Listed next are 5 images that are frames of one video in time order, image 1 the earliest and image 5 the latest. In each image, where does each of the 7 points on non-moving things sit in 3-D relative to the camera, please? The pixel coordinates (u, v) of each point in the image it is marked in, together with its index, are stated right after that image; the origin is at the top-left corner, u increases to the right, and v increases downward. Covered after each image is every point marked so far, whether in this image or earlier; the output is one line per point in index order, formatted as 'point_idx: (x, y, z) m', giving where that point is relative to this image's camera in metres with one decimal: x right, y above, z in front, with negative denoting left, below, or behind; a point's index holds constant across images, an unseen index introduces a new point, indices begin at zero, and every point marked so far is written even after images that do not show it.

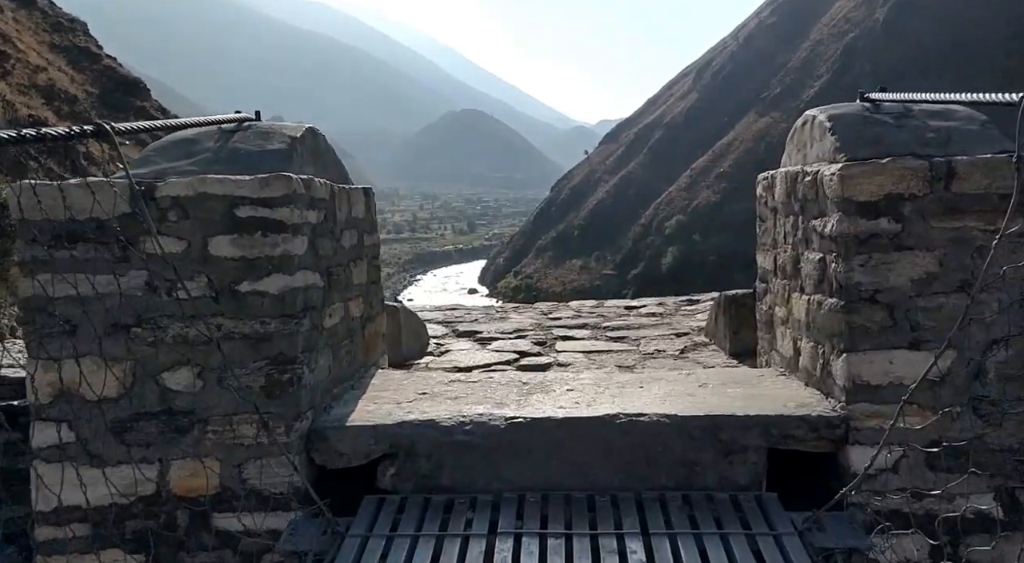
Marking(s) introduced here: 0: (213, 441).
0: (-0.9, -0.5, +2.6) m
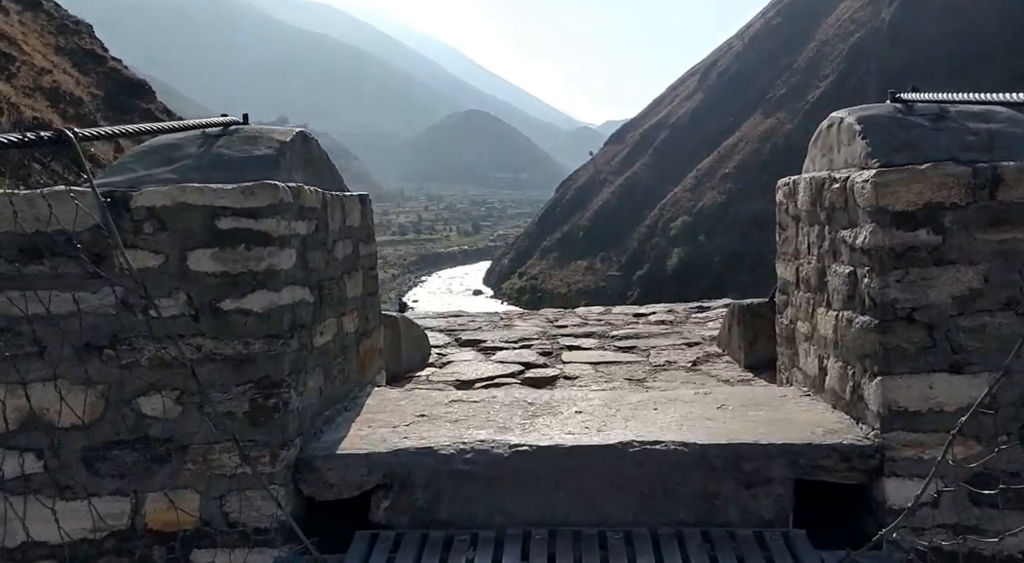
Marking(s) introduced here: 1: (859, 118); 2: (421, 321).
0: (-0.9, -0.5, +2.4) m
1: (+1.1, +0.5, +2.6) m
2: (-0.8, -0.3, +7.0) m
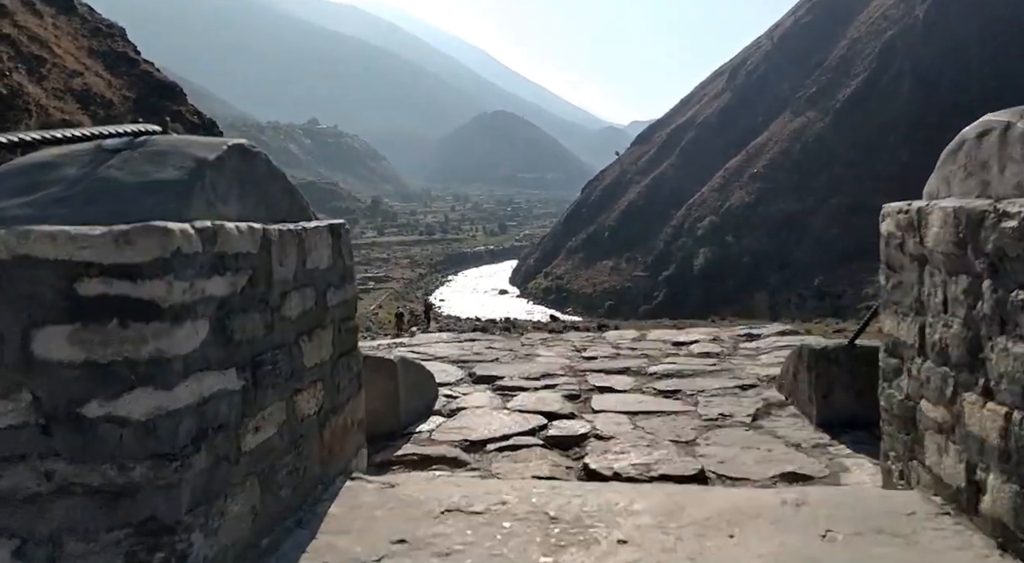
0: (-0.9, -0.7, +1.6) m
1: (+1.1, +0.3, +1.8) m
2: (-0.6, -0.5, +6.2) m
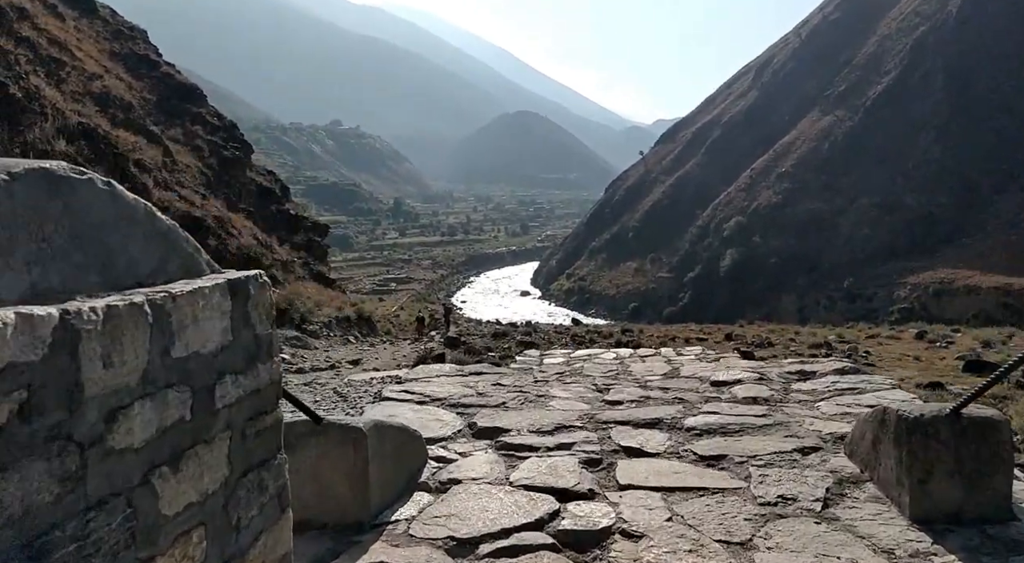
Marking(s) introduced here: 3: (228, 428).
0: (-0.9, -0.9, +0.8) m
1: (+1.0, +0.2, +0.9) m
2: (-0.5, -0.7, +5.4) m
3: (-0.6, -0.3, +1.7) m
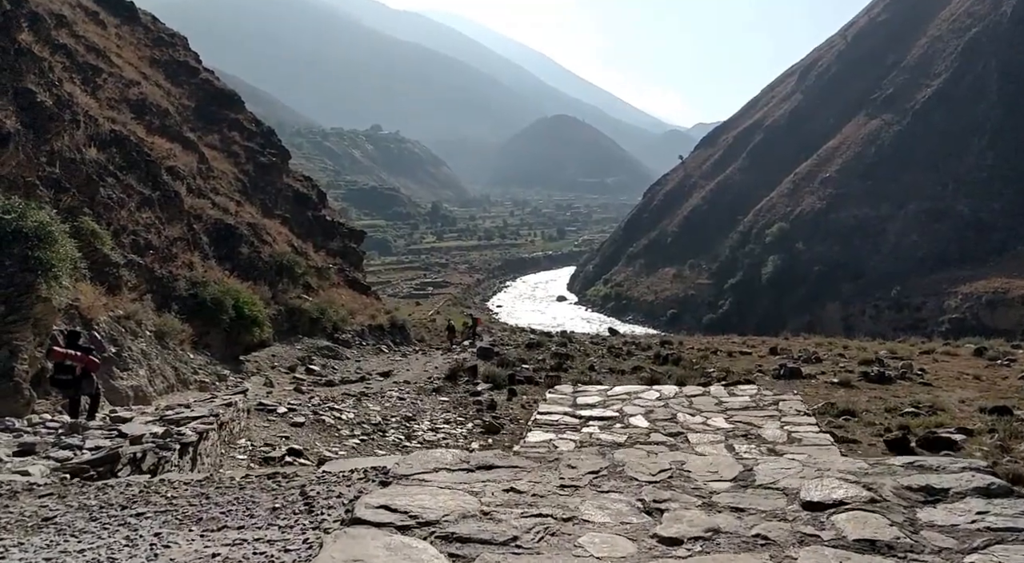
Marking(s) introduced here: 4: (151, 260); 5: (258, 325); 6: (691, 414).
0: (-1.0, -1.2, -0.6) m
1: (+0.9, -0.2, -0.5) m
2: (-0.4, -1.0, +4.0) m
3: (-0.6, -0.7, +0.3) m
4: (-6.3, +0.5, +15.2) m
5: (-4.7, -0.7, +16.2) m
6: (+2.0, -1.5, +9.5) m
